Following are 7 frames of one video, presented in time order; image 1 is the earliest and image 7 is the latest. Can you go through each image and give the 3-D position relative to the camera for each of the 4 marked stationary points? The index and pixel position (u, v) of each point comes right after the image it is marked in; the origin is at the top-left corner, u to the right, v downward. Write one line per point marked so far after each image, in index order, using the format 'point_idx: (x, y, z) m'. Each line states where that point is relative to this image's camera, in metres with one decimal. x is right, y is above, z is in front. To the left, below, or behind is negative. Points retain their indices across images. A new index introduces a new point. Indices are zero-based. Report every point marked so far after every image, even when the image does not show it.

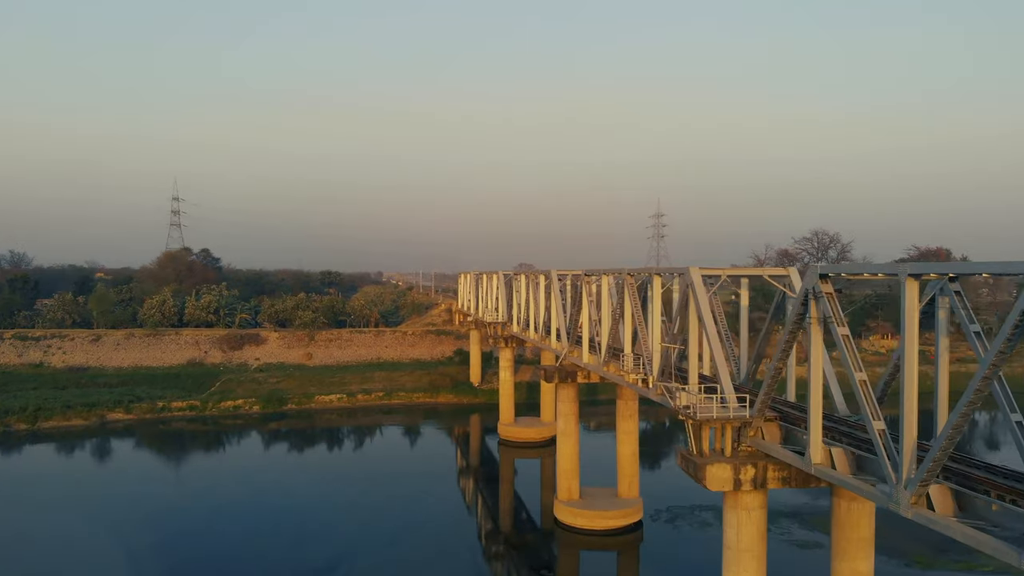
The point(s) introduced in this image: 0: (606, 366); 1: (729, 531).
0: (+2.6, -2.1, +19.2) m
1: (+3.6, -4.1, +11.6) m
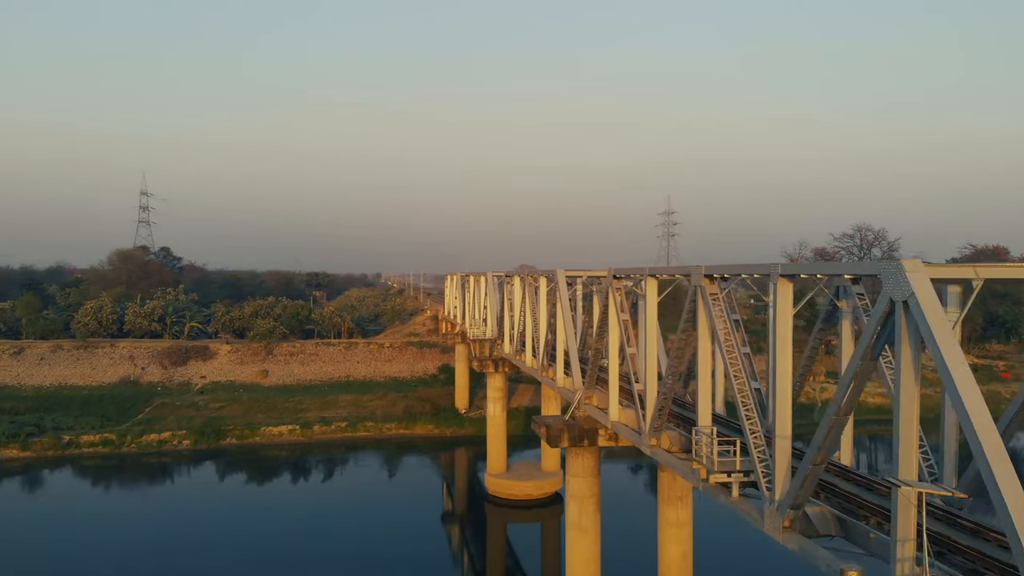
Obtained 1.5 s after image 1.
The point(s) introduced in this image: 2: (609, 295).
0: (+2.3, -2.3, +11.4) m
1: (+3.3, -4.3, +3.8) m
2: (+2.5, +0.1, +14.4) m
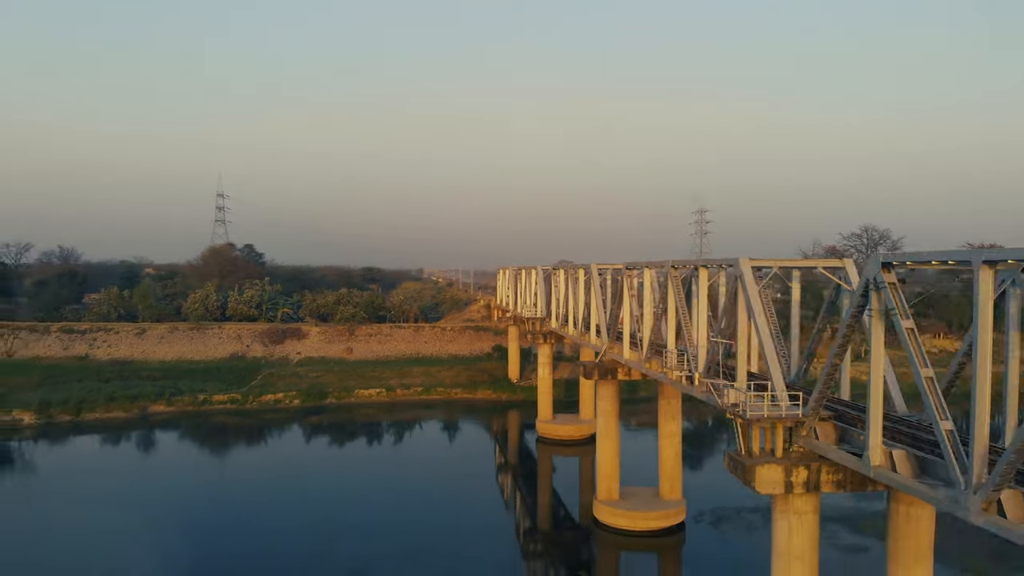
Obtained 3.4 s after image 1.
0: (+3.7, -2.0, +18.6) m
1: (+4.3, -4.0, +11.0) m
2: (+4.0, +0.5, +21.6) m
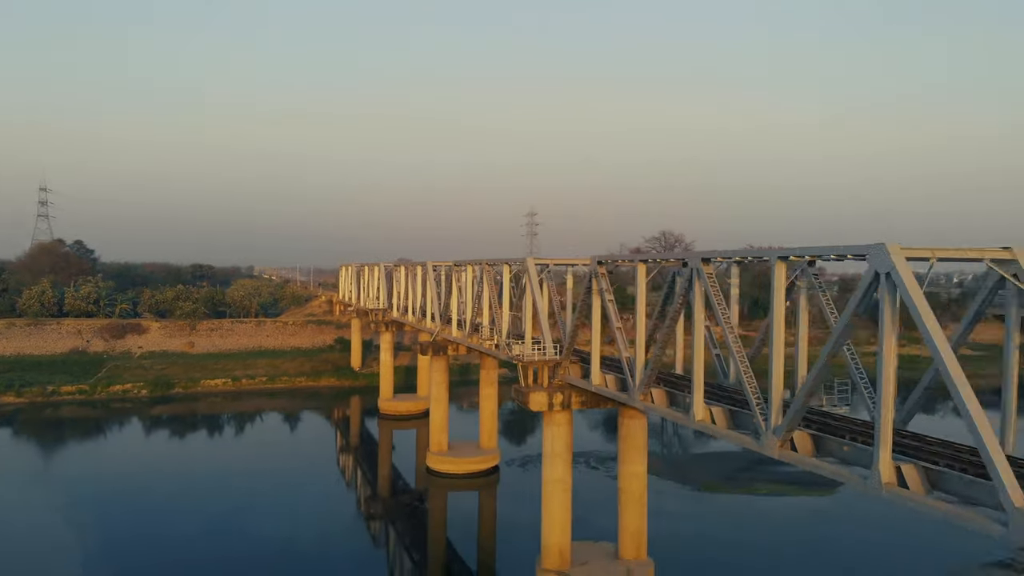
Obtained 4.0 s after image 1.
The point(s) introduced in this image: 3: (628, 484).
0: (-1.5, -1.7, +23.7) m
1: (+0.8, -3.7, +16.4) m
2: (-1.8, +0.8, +26.7) m
3: (+2.9, -4.9, +17.3) m
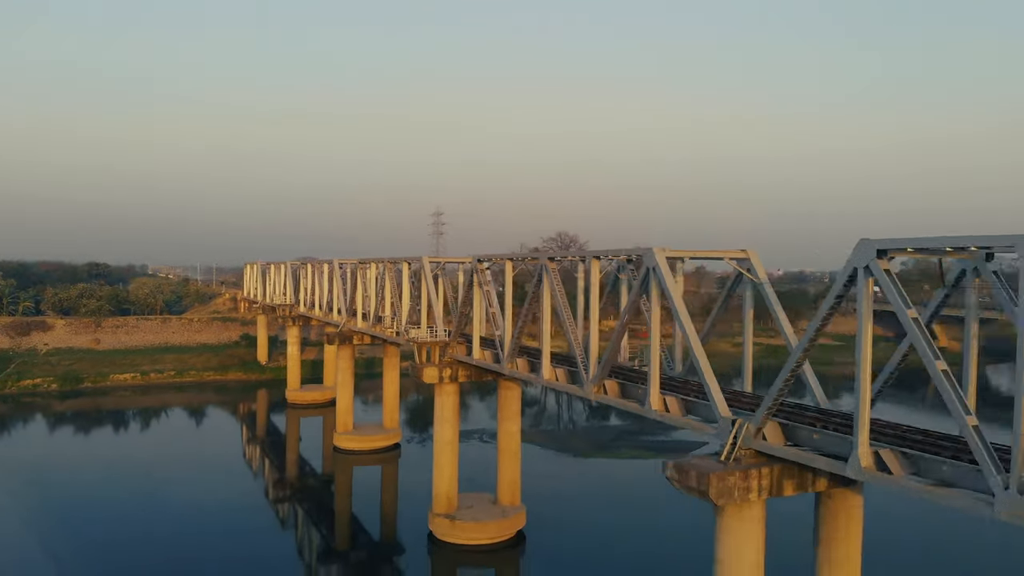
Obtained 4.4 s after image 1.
0: (-5.4, -1.5, +26.8) m
1: (-2.2, -3.5, +19.8) m
2: (-6.2, +0.9, +29.6) m
3: (-0.2, -4.7, +21.0) m
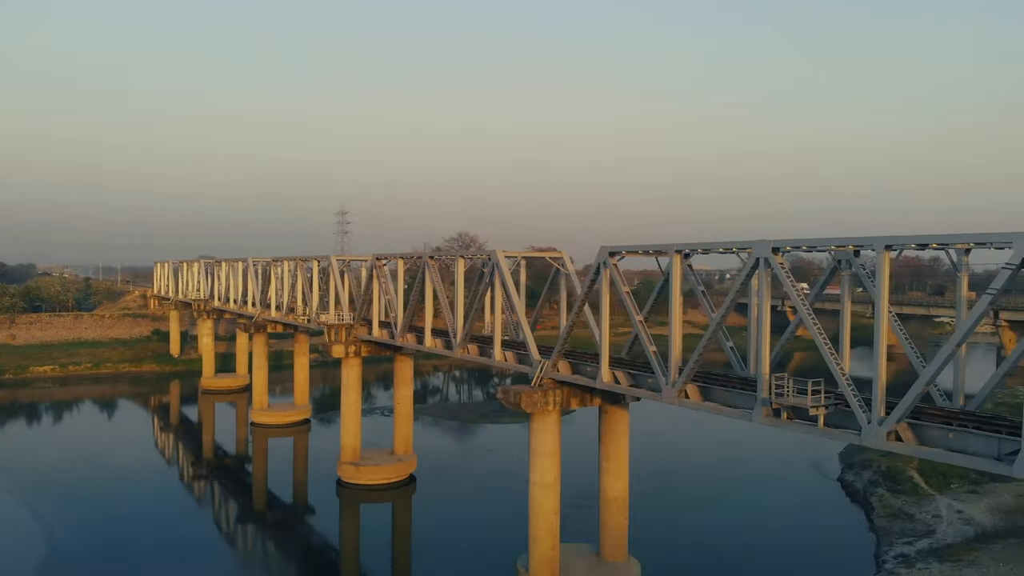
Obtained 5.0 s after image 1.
0: (-10.3, -1.3, +31.4) m
1: (-6.1, -3.3, +24.9) m
2: (-11.4, +1.2, +34.1) m
3: (-4.3, -4.5, +26.3) m
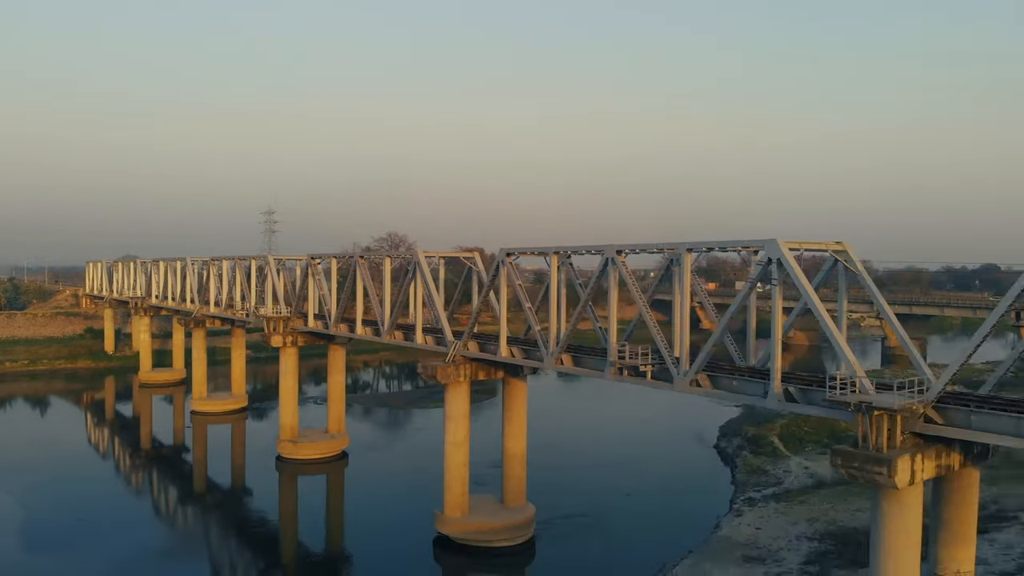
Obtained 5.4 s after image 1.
0: (-14.2, -1.2, +34.4) m
1: (-9.4, -3.1, +28.4) m
2: (-15.6, +1.3, +37.0) m
3: (-7.8, -4.3, +30.0) m
